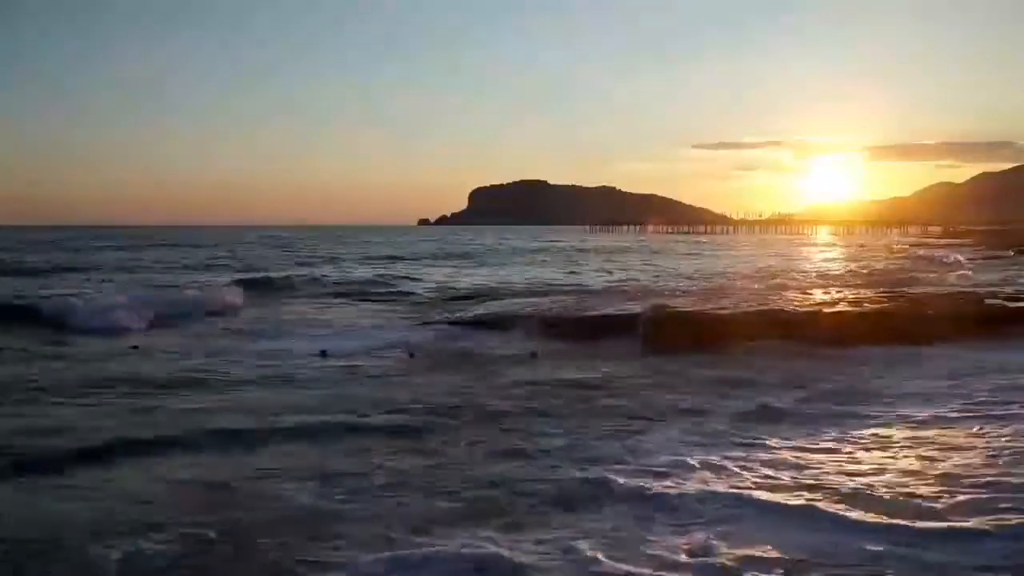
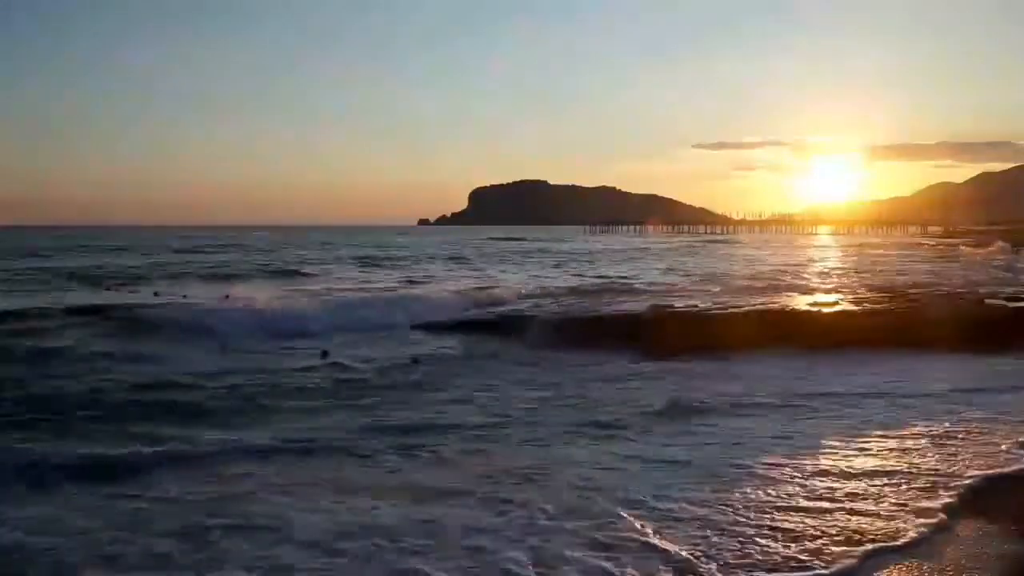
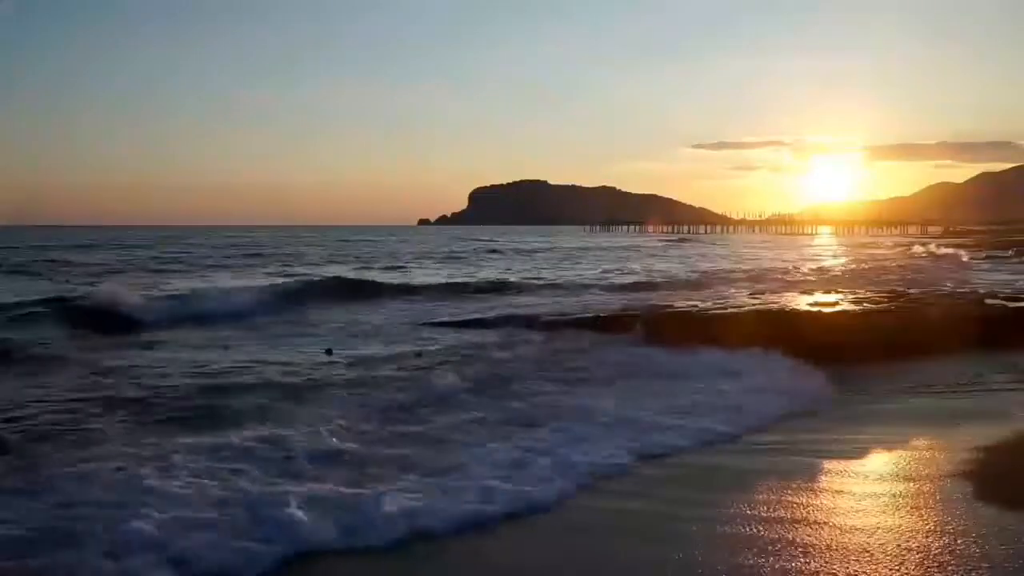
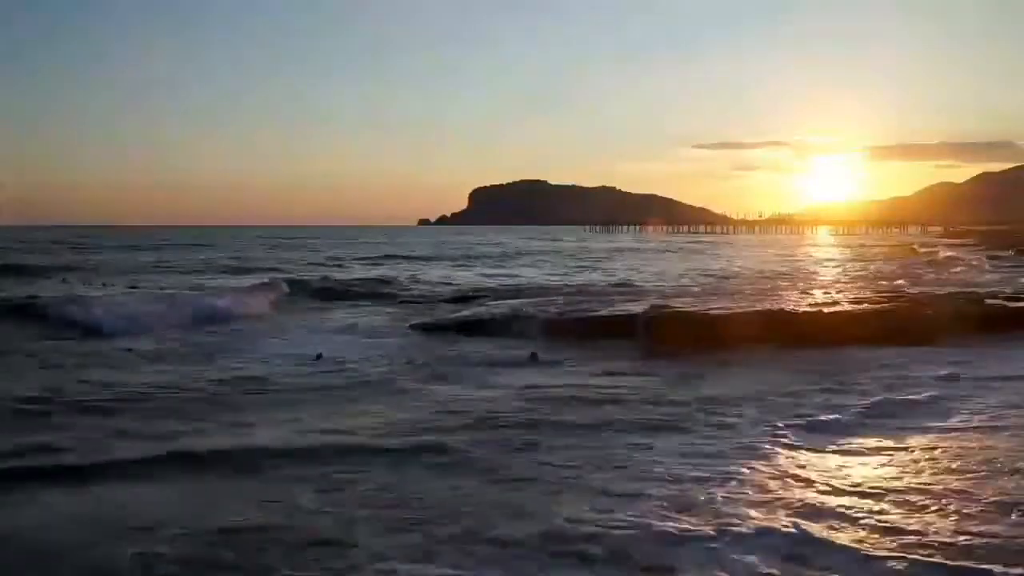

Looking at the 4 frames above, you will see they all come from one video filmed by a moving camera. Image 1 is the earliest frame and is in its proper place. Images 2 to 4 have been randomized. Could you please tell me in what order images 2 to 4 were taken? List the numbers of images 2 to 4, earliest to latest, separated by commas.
4, 3, 2
